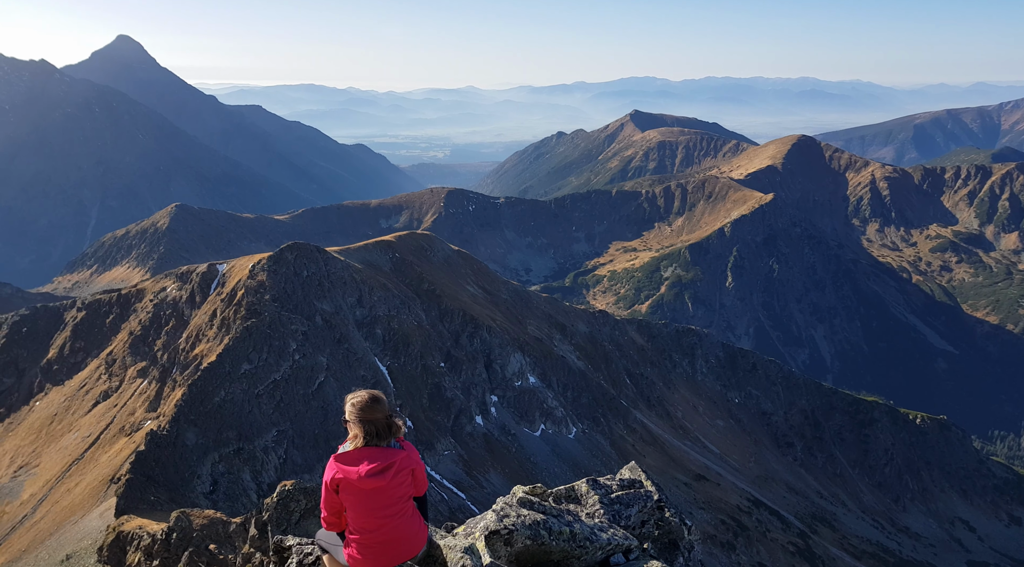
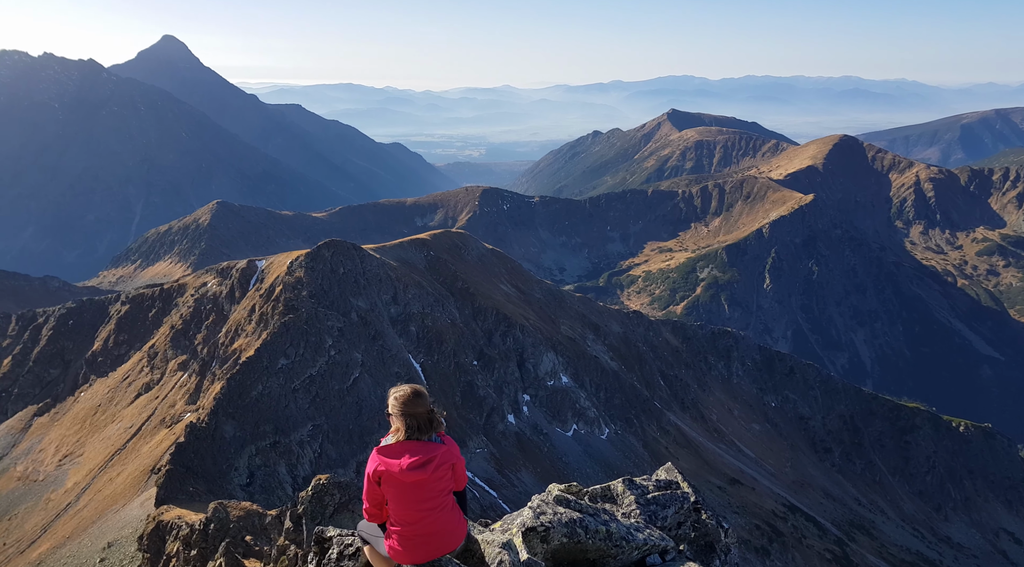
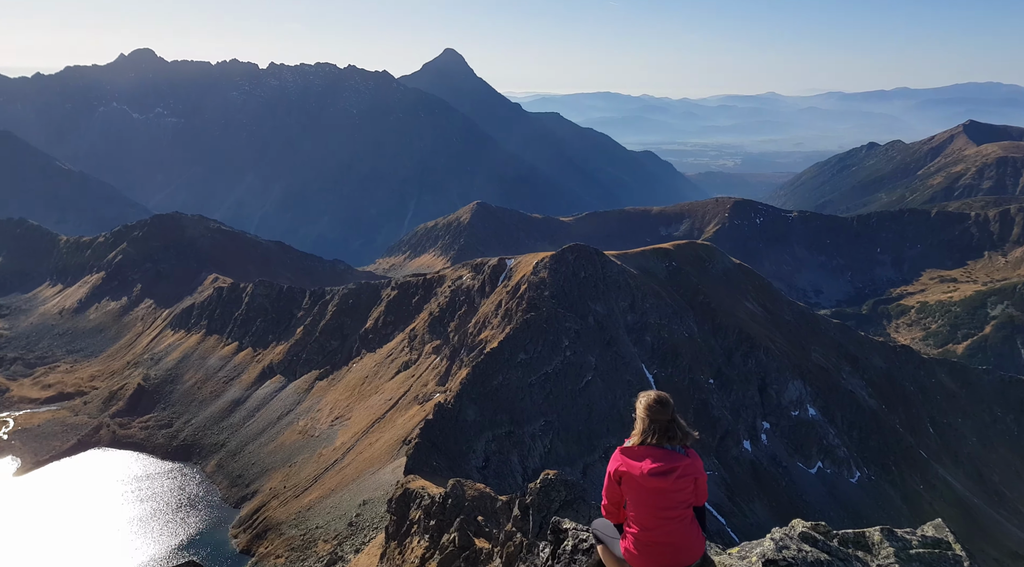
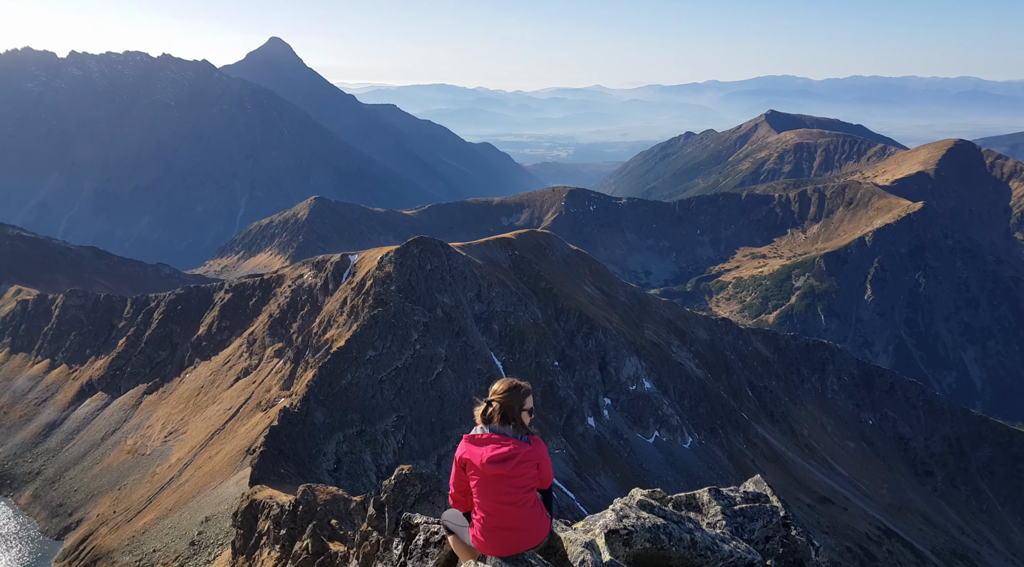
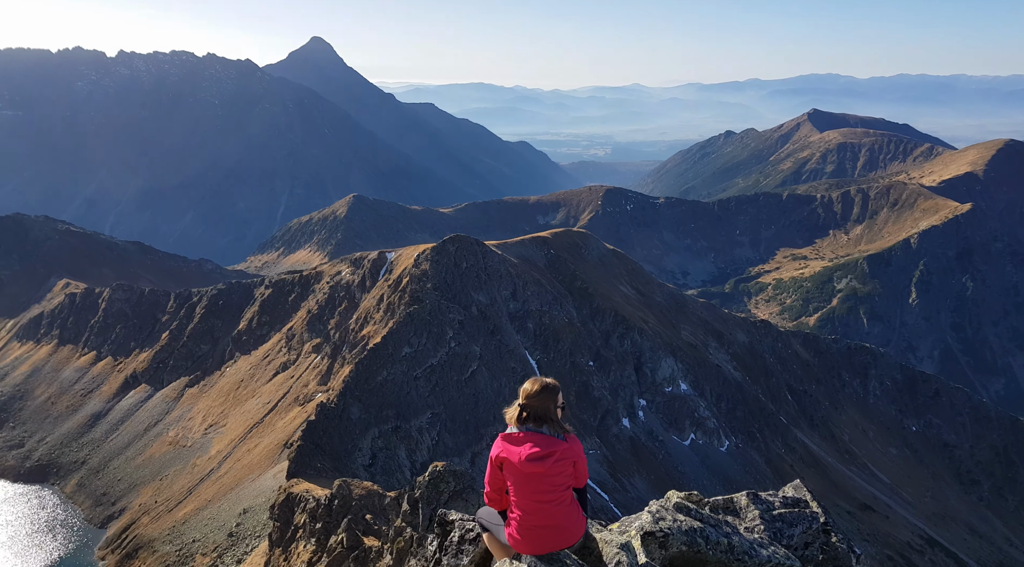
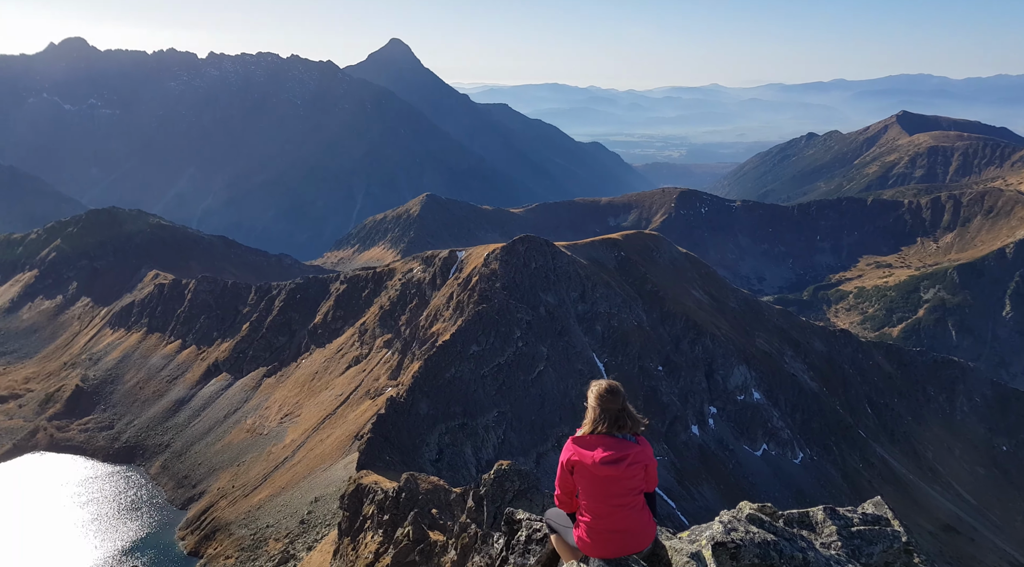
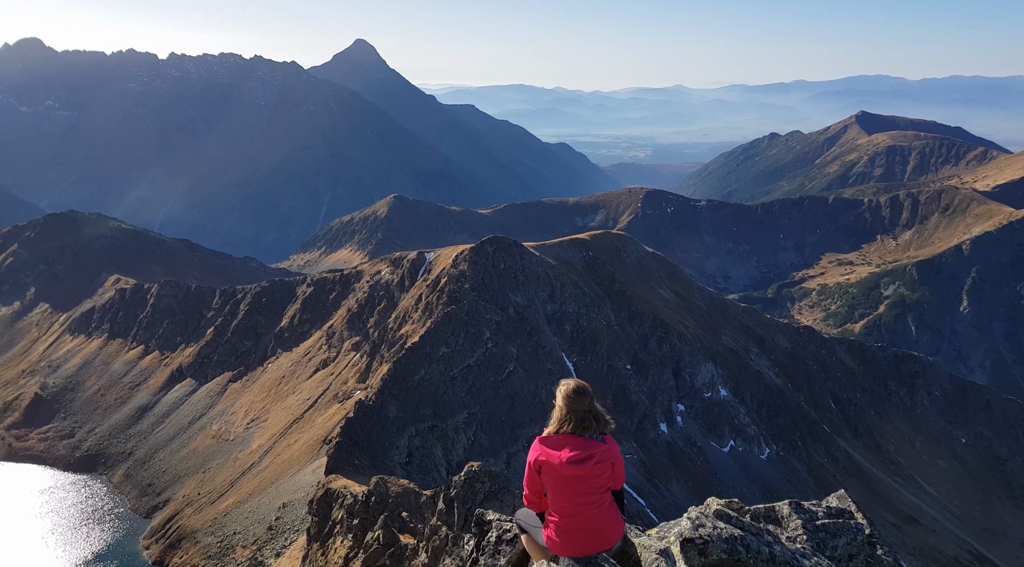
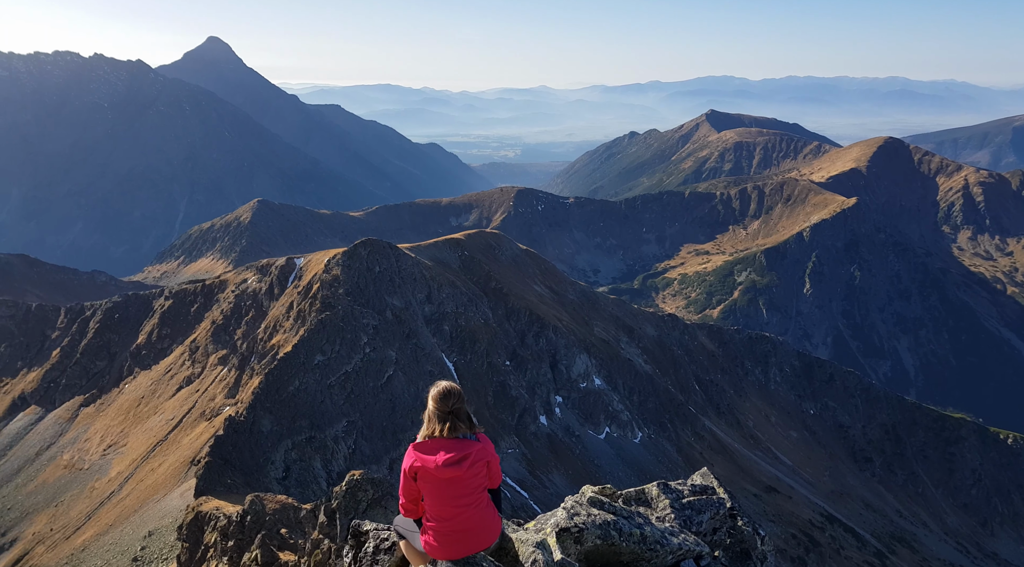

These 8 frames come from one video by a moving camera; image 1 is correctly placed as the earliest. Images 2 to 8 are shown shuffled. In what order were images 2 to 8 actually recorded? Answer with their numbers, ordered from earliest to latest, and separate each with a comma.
2, 8, 4, 5, 7, 6, 3
